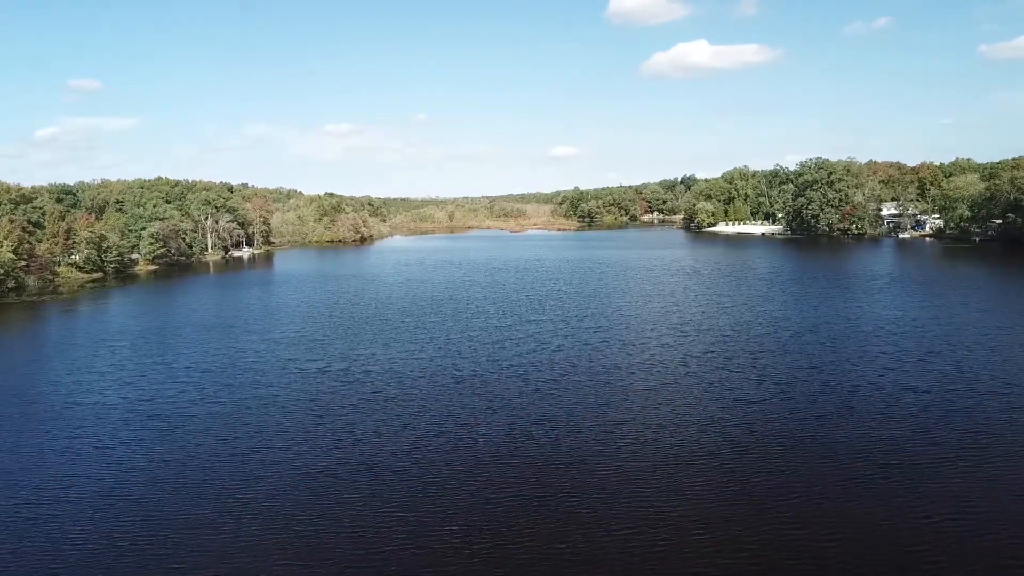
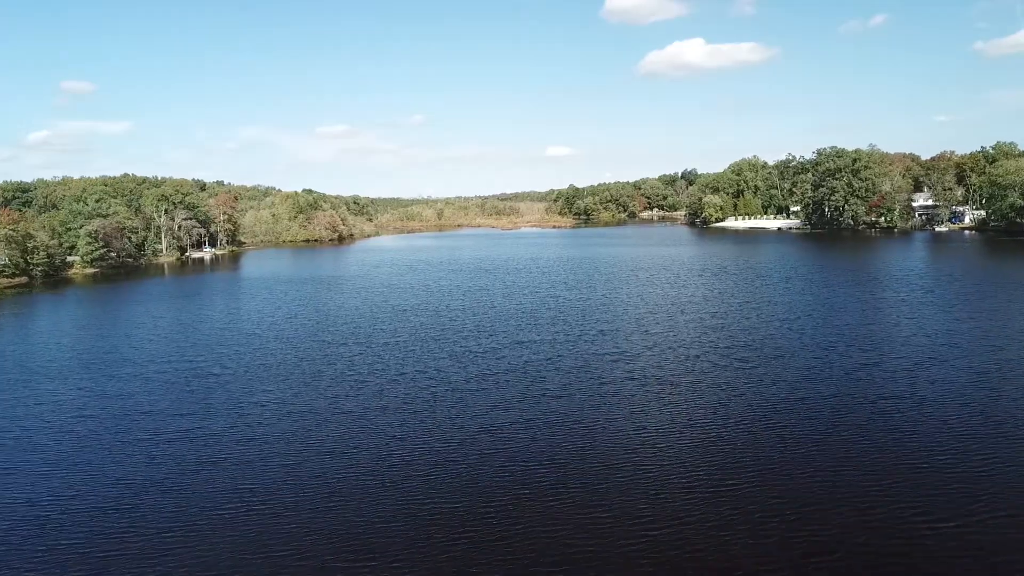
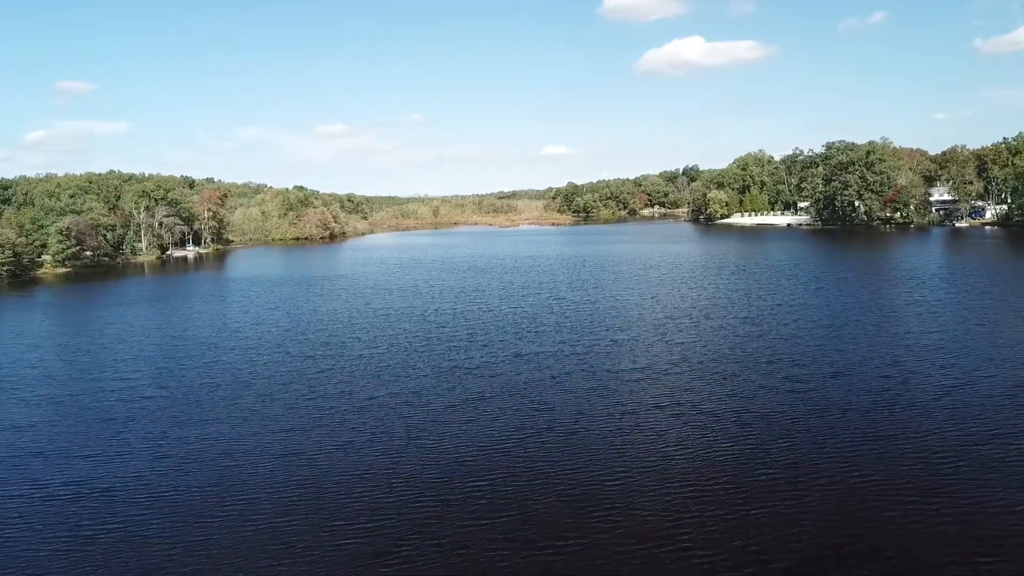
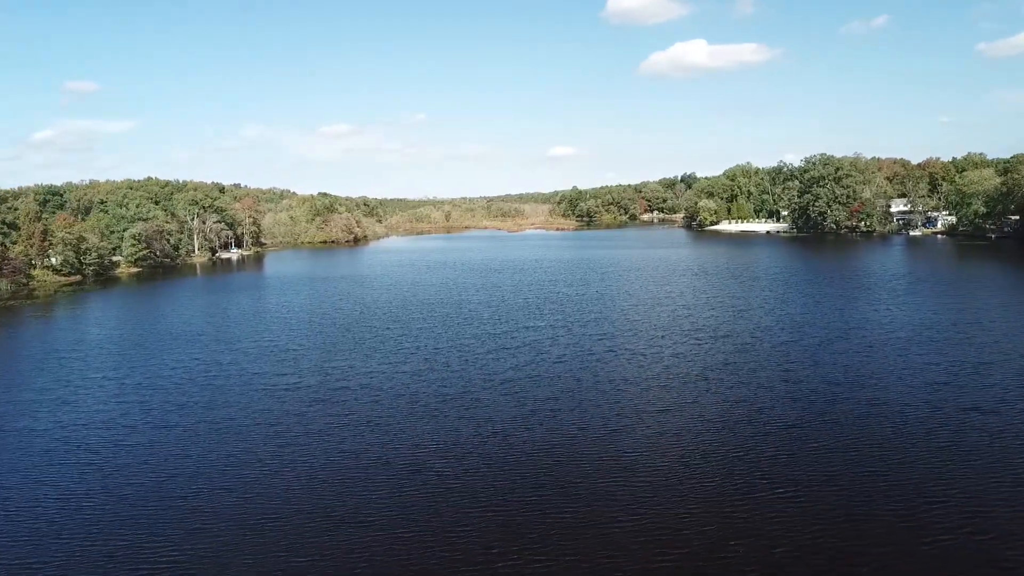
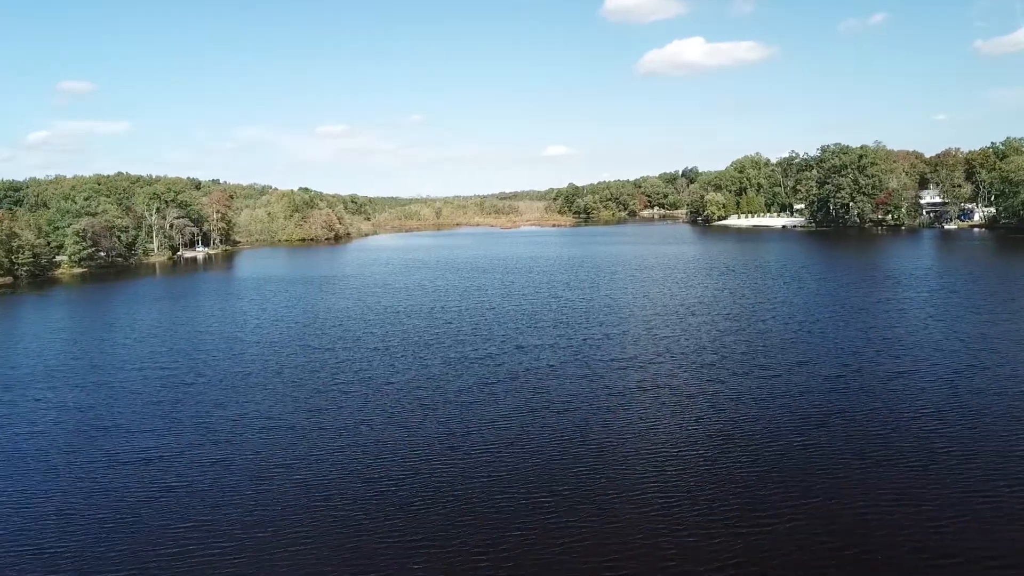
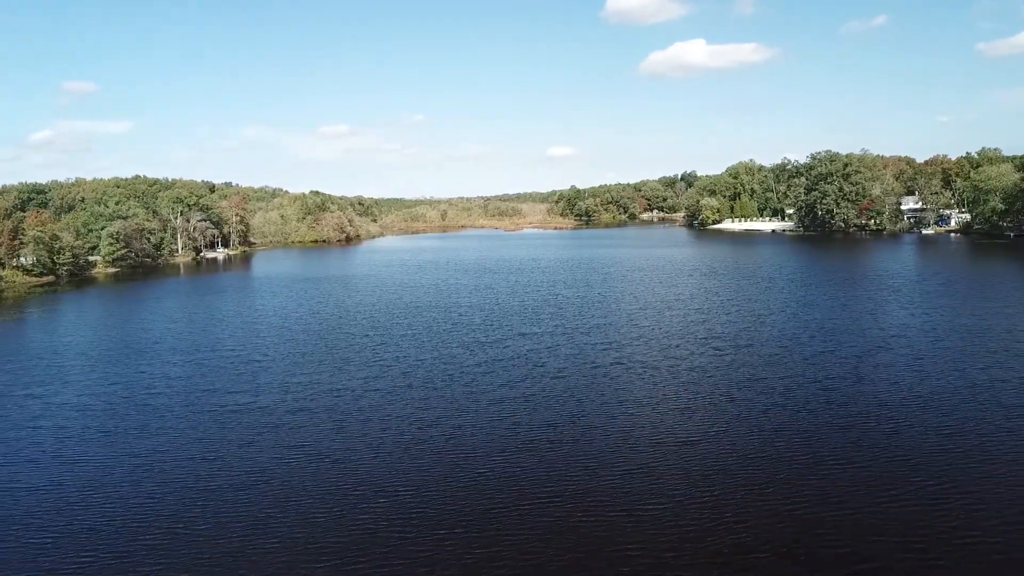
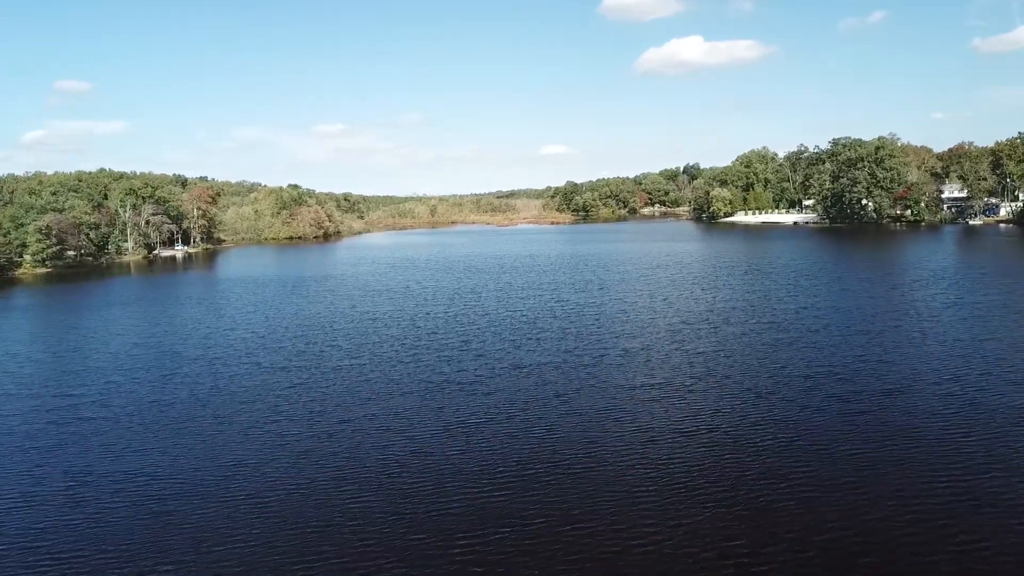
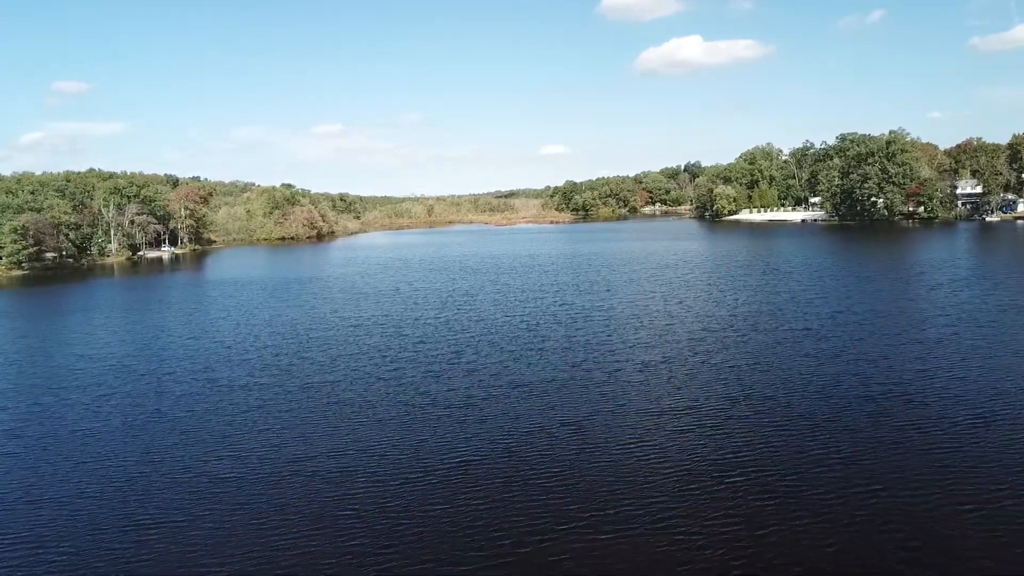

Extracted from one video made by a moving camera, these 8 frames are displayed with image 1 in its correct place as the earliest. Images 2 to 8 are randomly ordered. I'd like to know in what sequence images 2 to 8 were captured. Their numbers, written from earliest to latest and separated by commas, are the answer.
4, 6, 2, 5, 3, 7, 8
